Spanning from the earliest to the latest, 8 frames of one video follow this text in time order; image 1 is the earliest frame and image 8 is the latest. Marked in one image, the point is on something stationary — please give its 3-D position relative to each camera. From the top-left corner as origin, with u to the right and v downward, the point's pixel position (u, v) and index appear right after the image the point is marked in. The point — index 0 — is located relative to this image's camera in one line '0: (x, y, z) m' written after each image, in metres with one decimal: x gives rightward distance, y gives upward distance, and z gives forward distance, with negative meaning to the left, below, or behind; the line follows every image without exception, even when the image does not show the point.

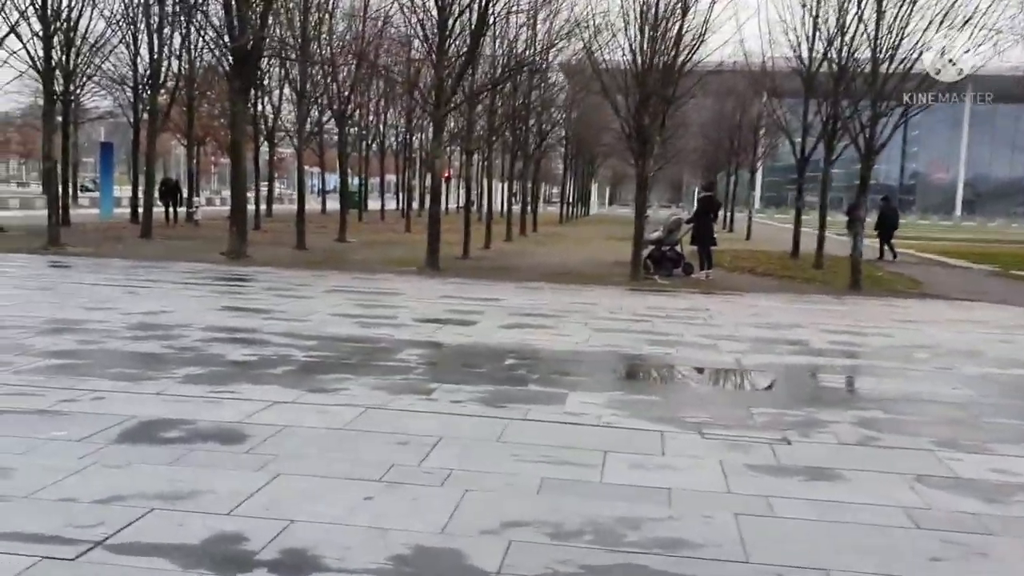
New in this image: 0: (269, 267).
0: (-4.3, +0.4, +18.4) m
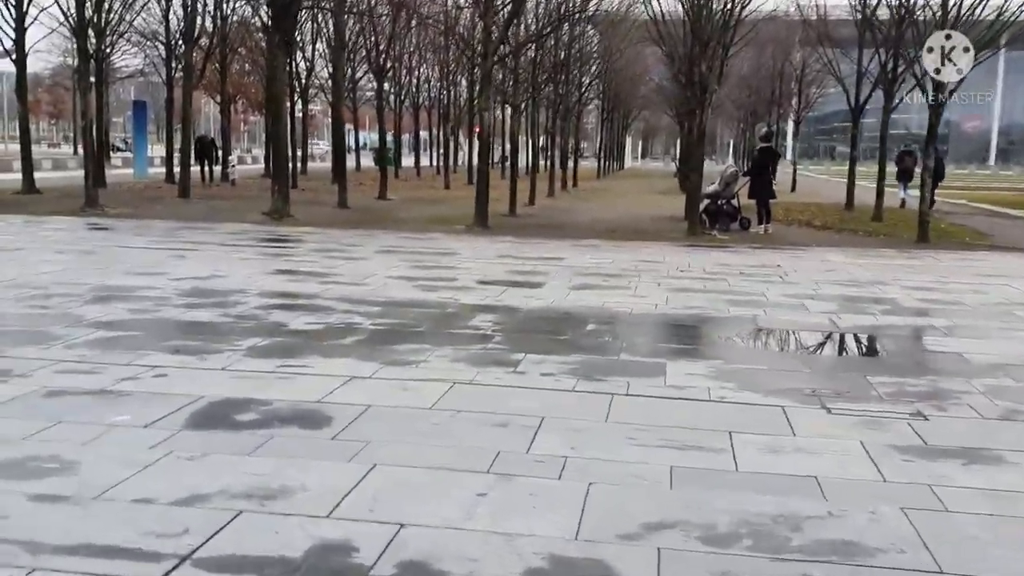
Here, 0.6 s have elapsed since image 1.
0: (-3.4, +1.0, +17.8) m
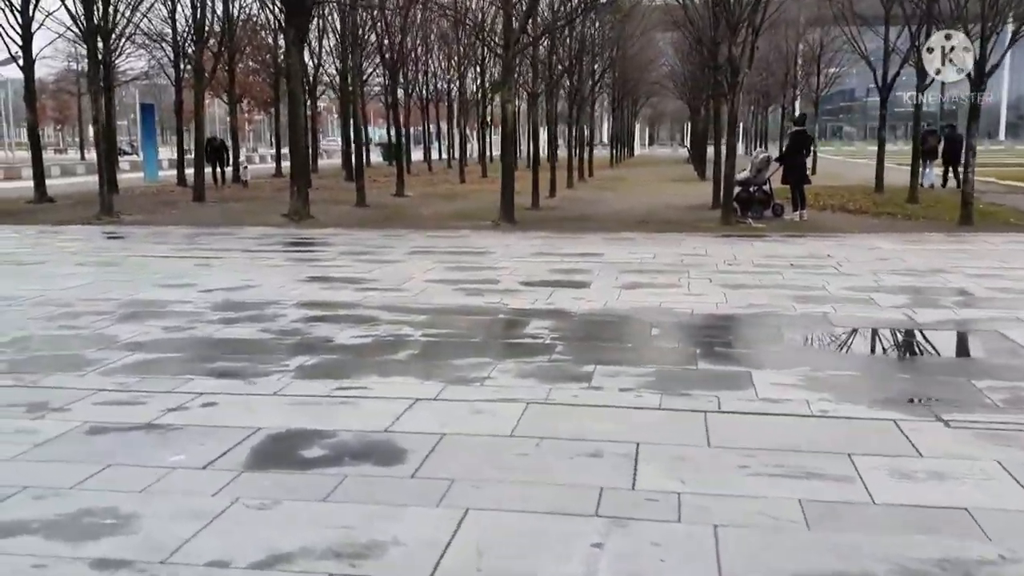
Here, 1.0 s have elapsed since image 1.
0: (-2.9, +1.0, +17.3) m
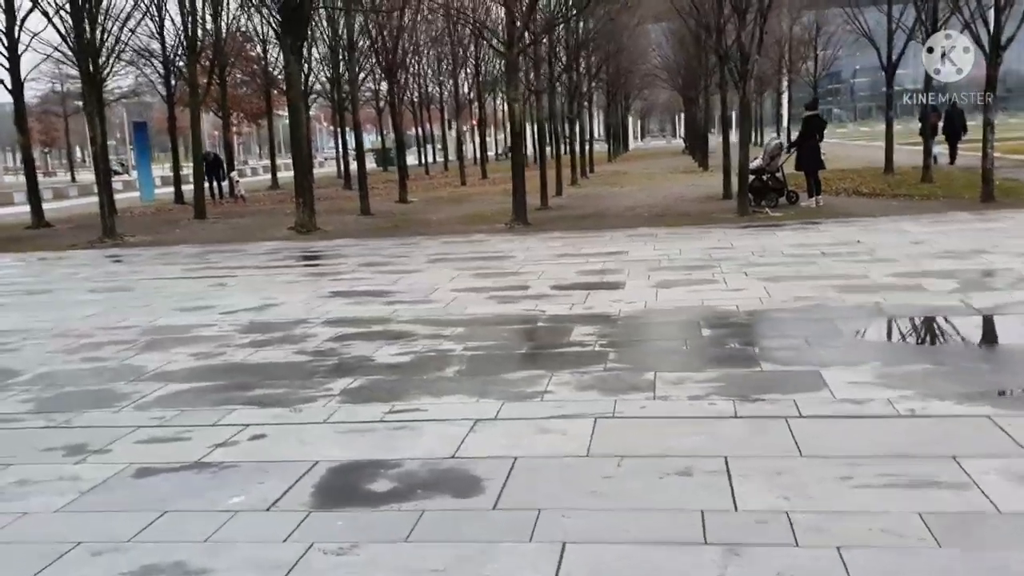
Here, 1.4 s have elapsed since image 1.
0: (-2.7, +0.8, +17.0) m
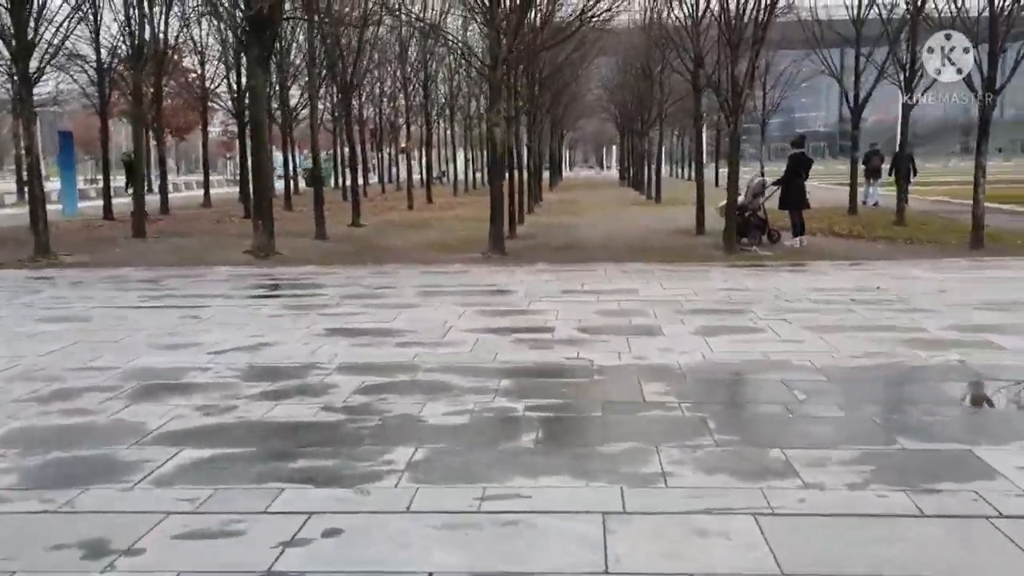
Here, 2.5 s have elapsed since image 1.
0: (-3.0, +0.4, +15.8) m
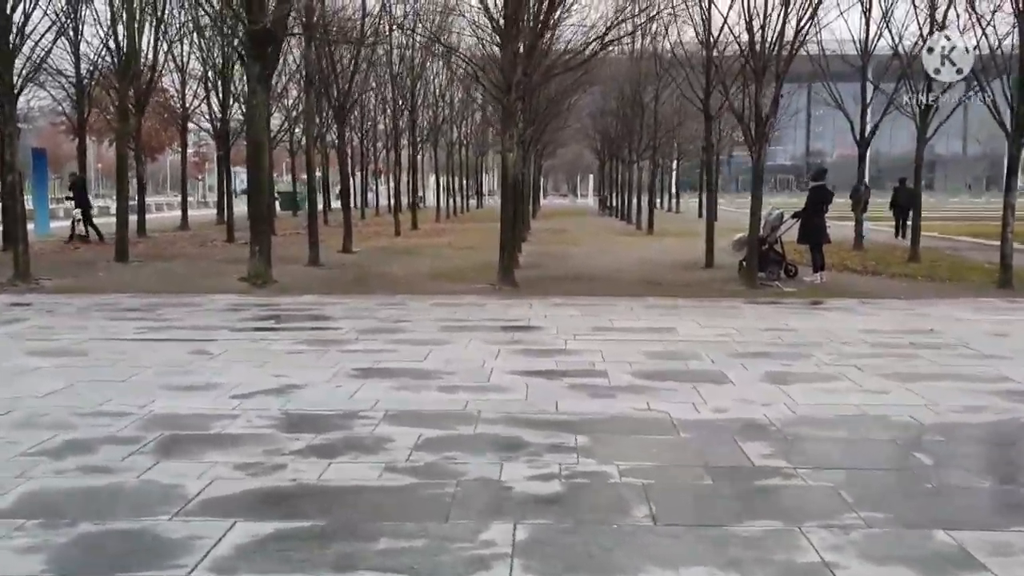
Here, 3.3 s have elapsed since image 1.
0: (-2.8, -0.1, +14.9) m
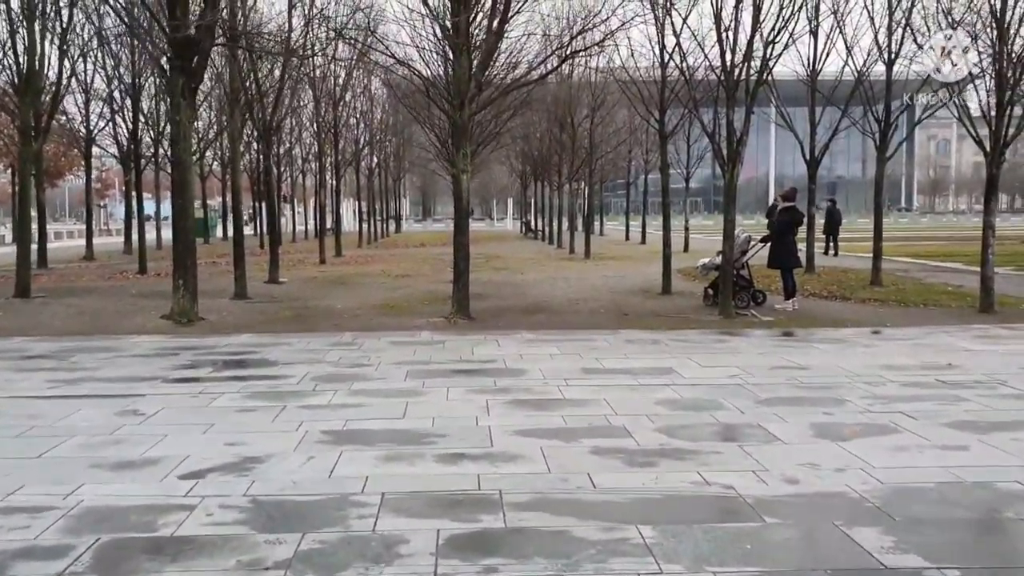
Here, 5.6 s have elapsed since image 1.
0: (-3.4, -0.6, +13.3) m
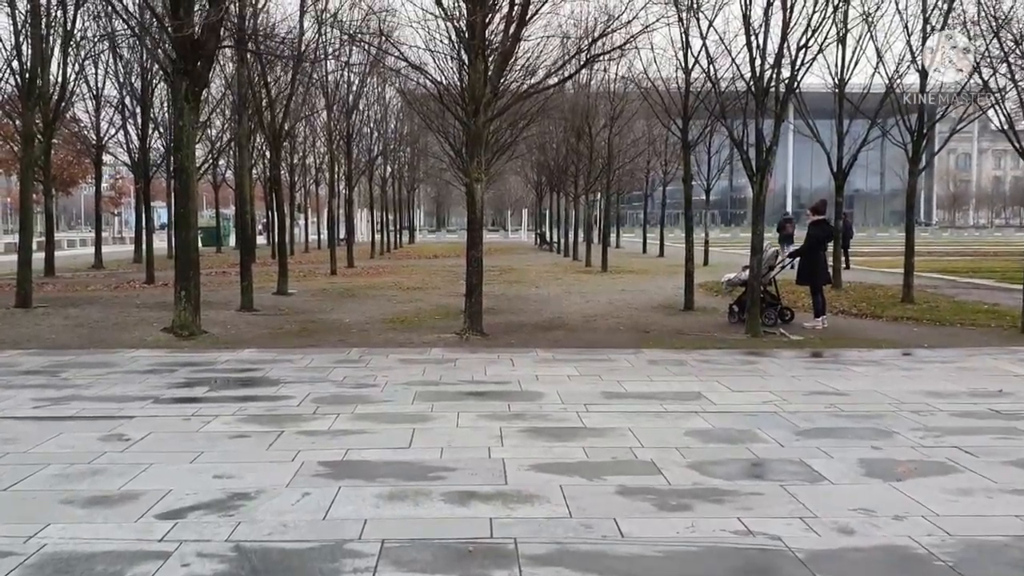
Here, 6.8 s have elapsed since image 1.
0: (-3.2, -0.7, +12.7) m
